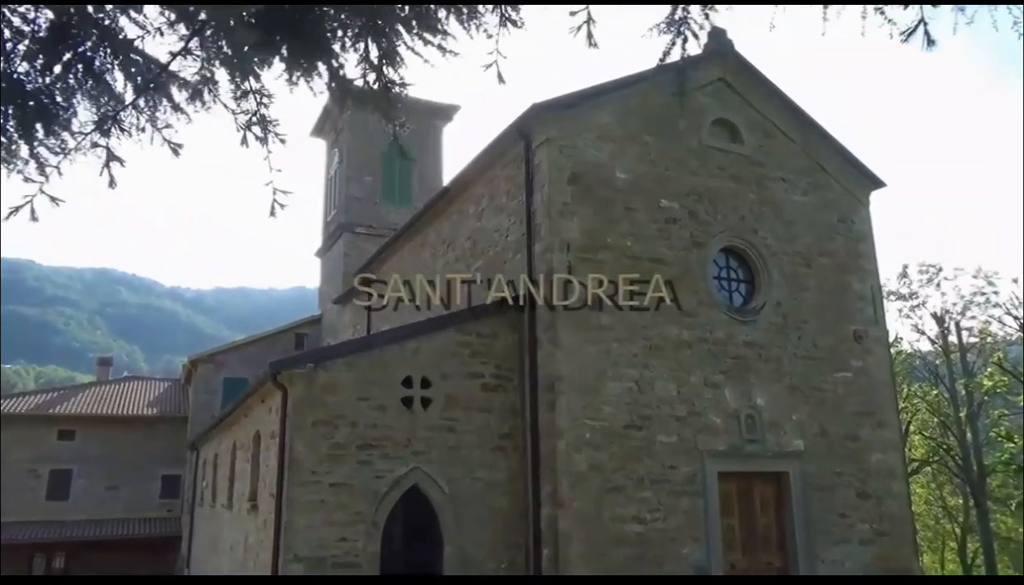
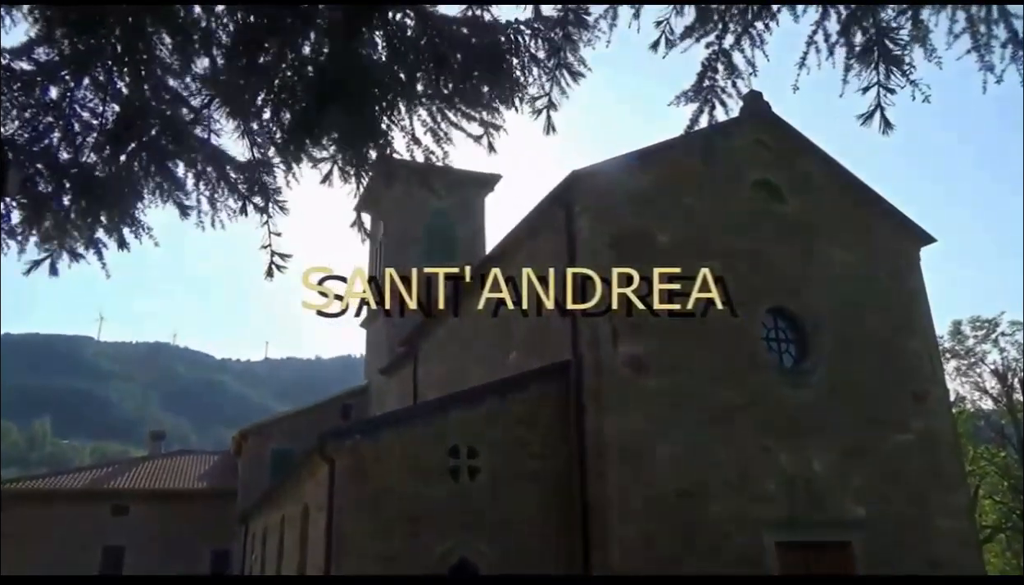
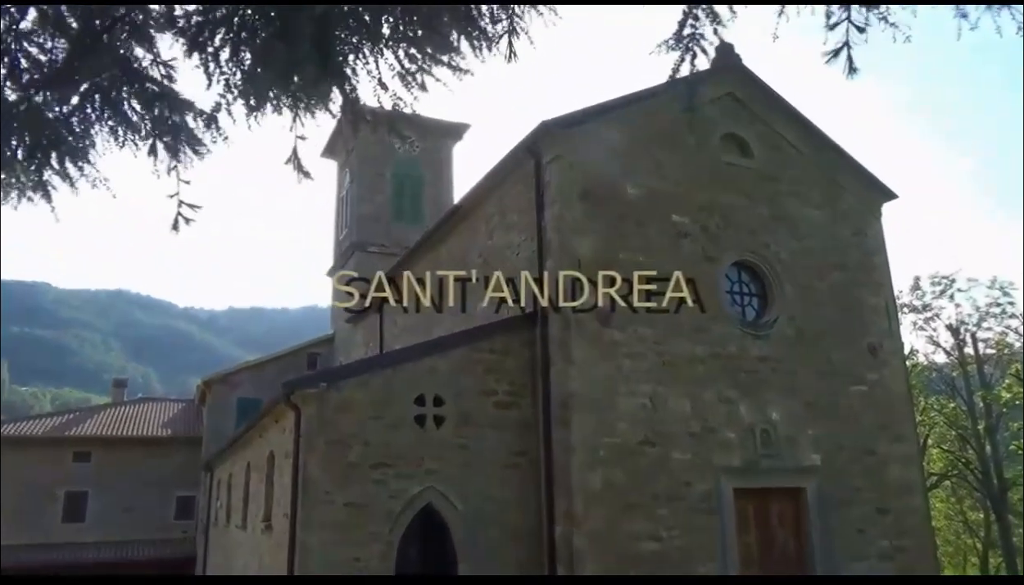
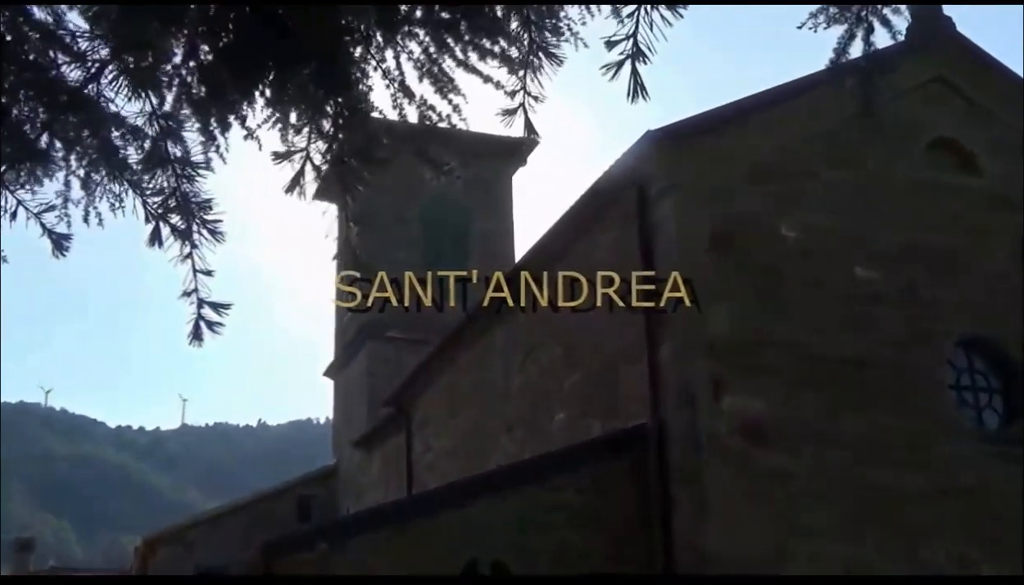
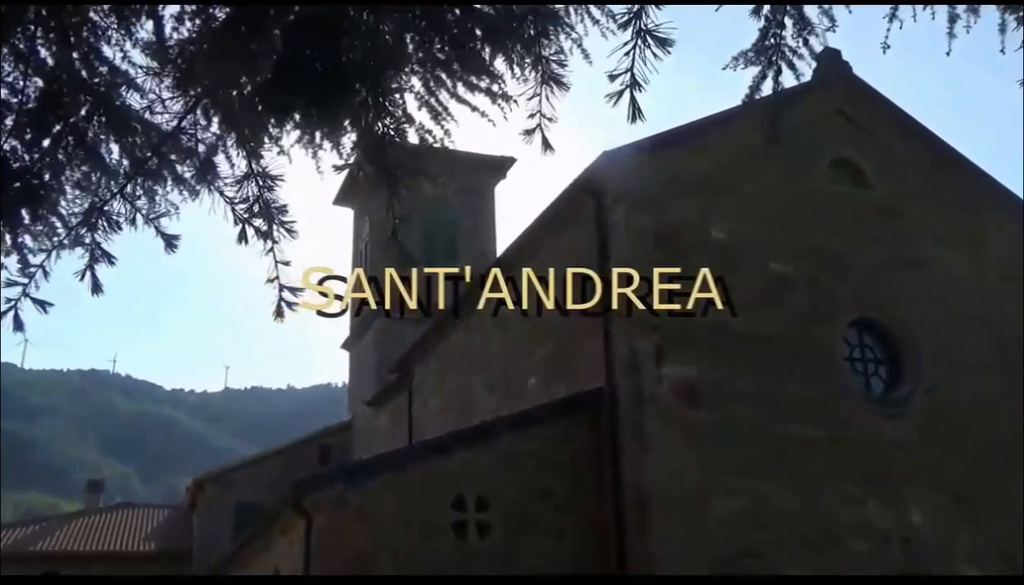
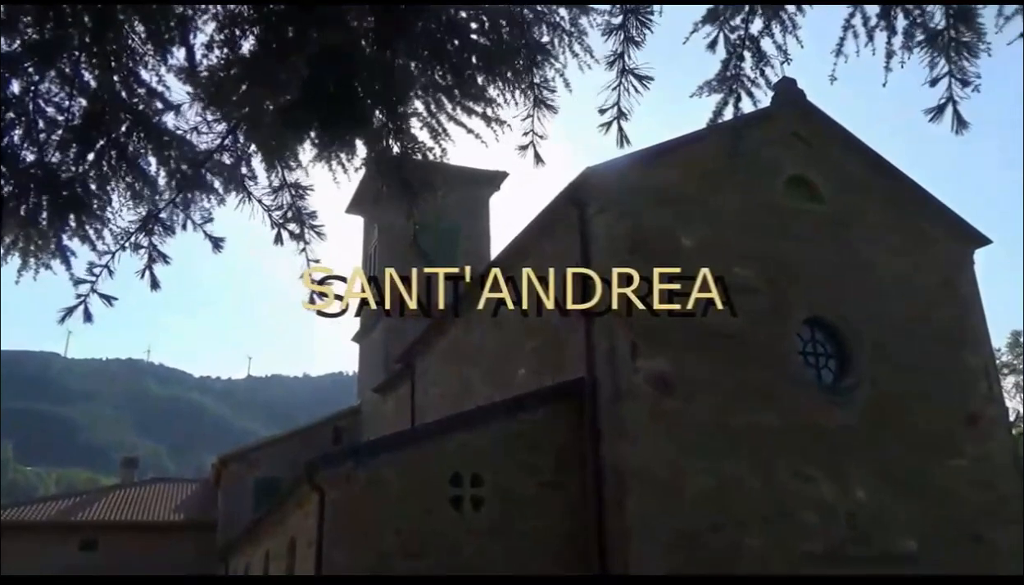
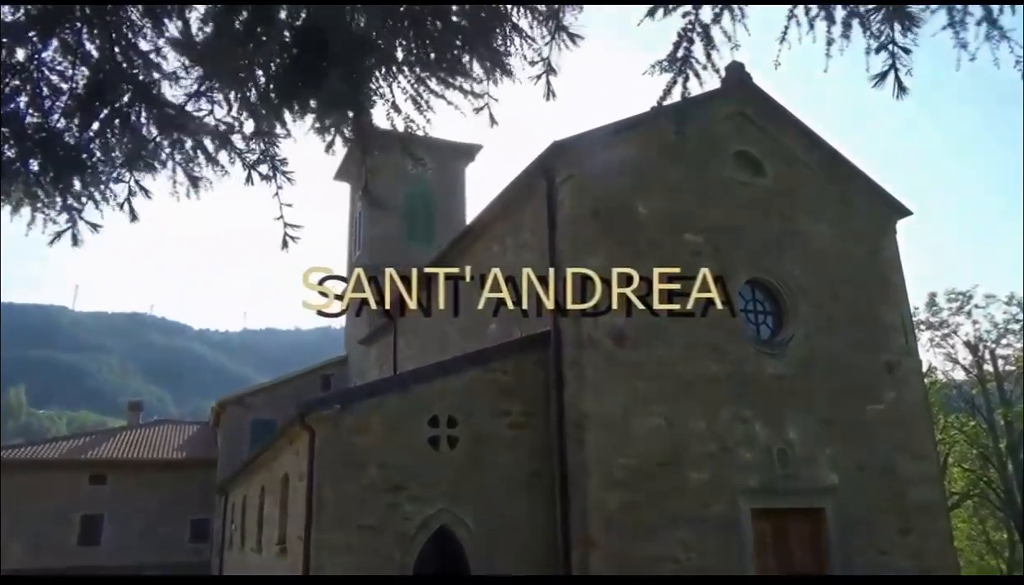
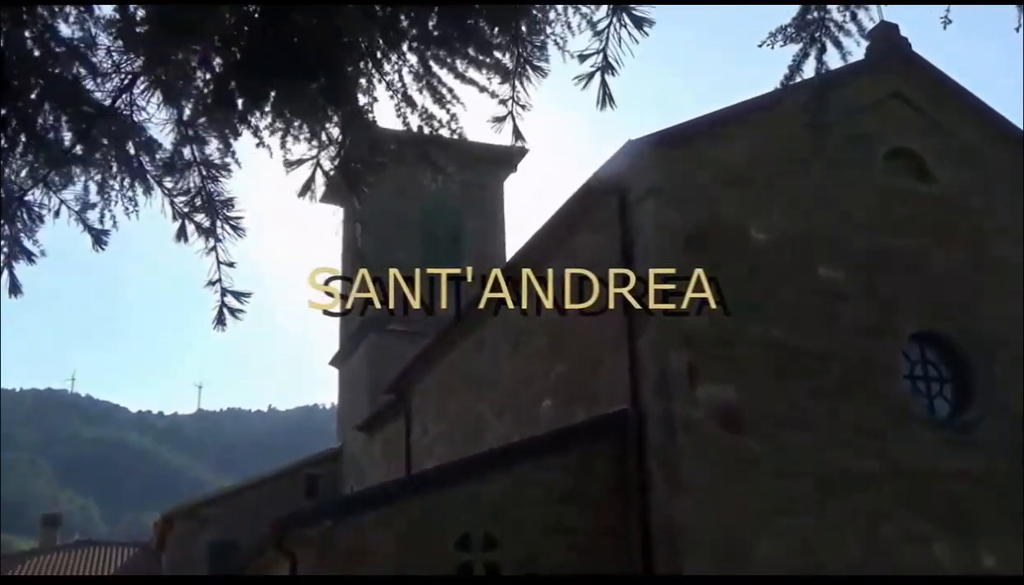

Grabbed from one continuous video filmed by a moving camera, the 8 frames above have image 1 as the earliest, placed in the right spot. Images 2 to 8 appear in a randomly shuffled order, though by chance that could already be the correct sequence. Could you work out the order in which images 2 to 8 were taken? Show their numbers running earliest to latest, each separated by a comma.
3, 7, 2, 6, 5, 8, 4
